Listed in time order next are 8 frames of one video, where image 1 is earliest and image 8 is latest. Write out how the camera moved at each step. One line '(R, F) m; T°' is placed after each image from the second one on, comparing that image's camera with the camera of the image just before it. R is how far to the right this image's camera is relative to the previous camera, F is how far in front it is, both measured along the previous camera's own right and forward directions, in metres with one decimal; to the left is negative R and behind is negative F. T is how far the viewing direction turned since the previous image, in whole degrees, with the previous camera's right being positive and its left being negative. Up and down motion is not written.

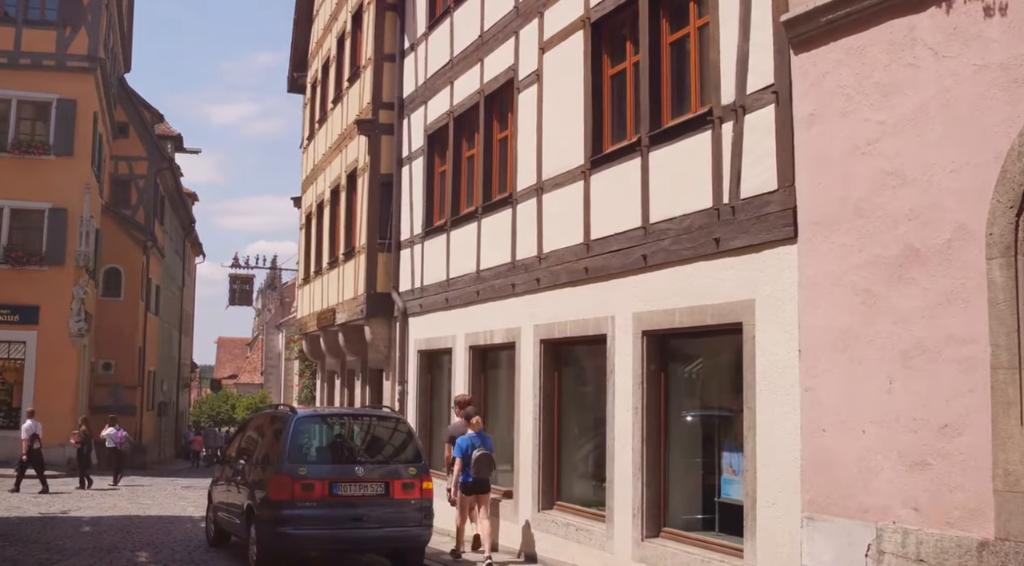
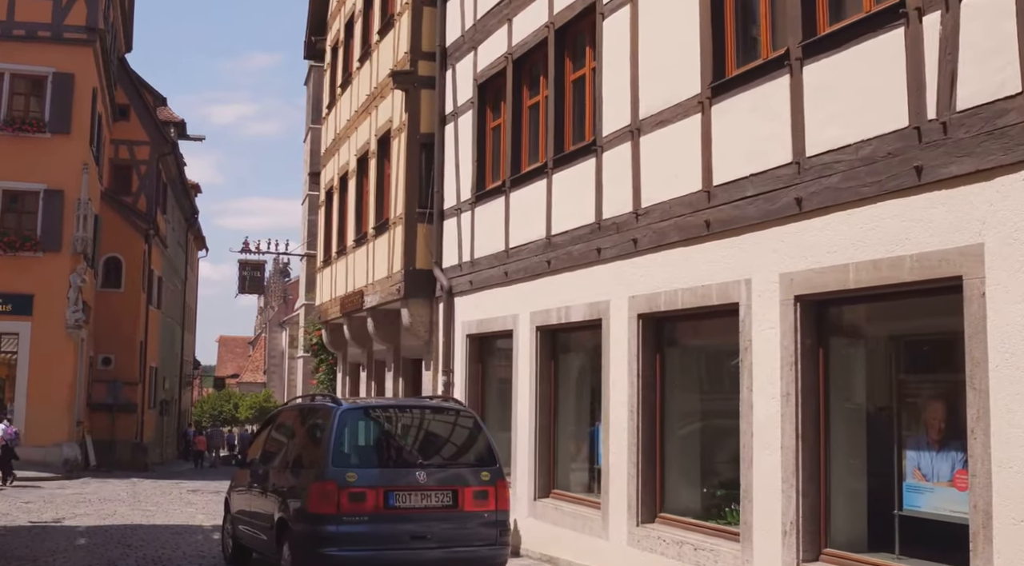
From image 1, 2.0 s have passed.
(-0.8, +2.3) m; 0°
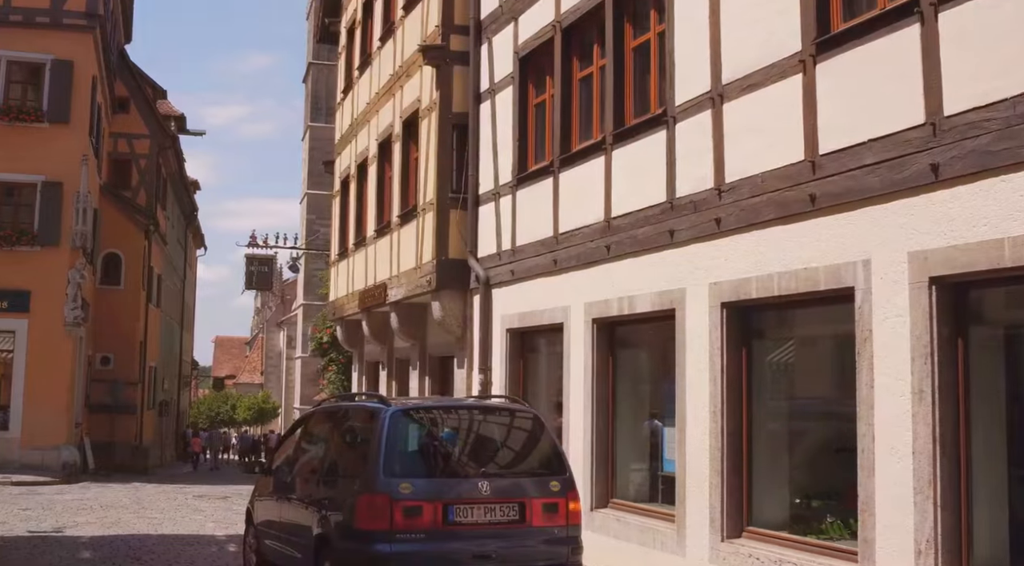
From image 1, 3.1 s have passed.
(-0.6, +1.1) m; 0°
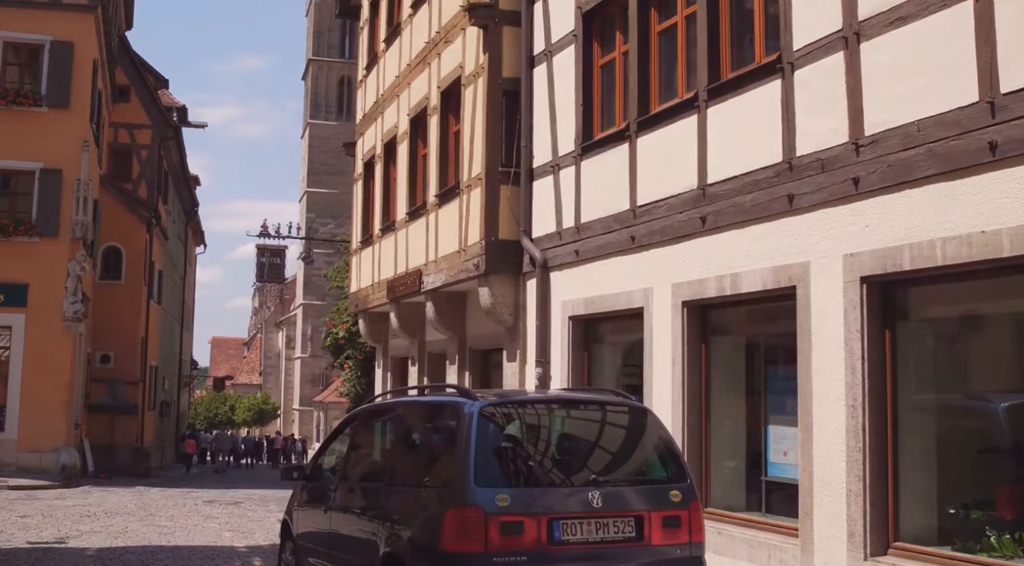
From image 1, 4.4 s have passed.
(-0.7, +1.4) m; 0°
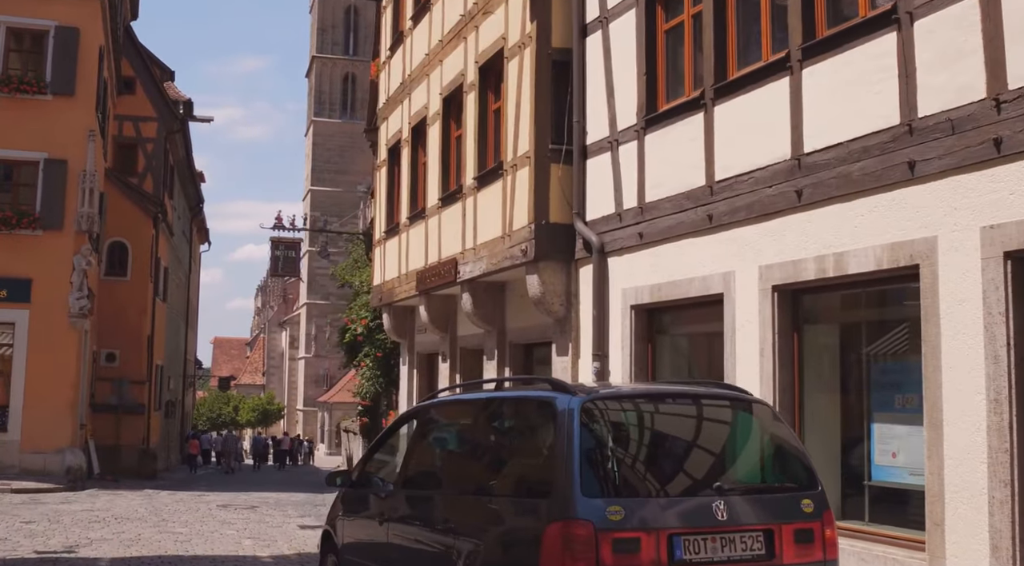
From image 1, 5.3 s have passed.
(-0.6, +1.0) m; 0°
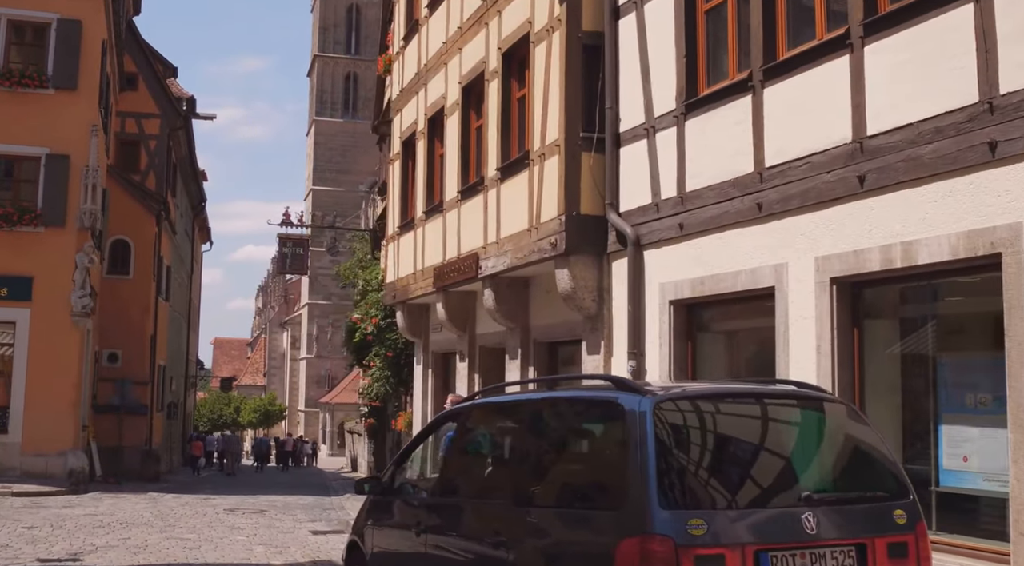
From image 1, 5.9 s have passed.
(-0.3, +0.6) m; 0°
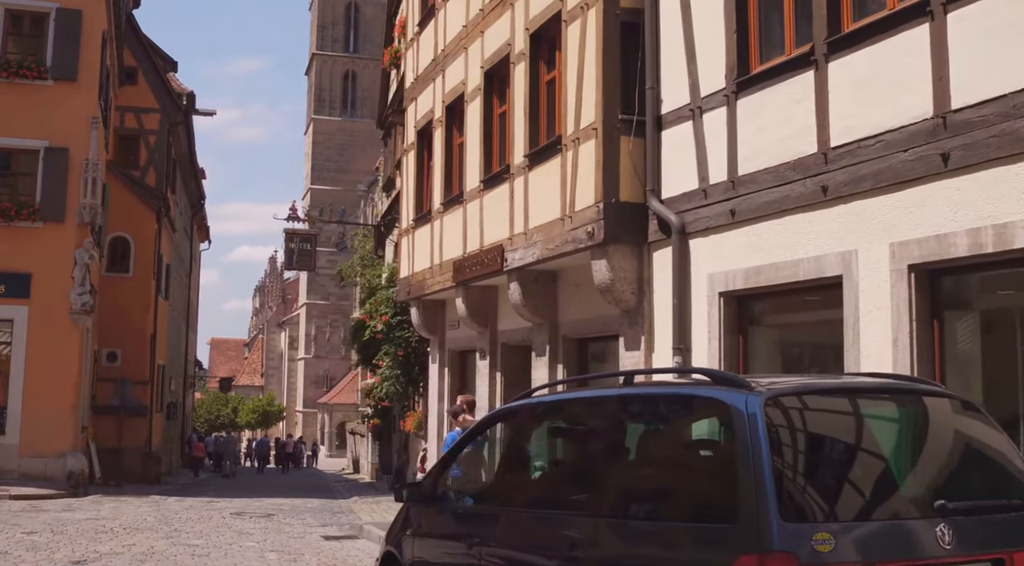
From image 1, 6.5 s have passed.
(-0.4, +0.6) m; 0°
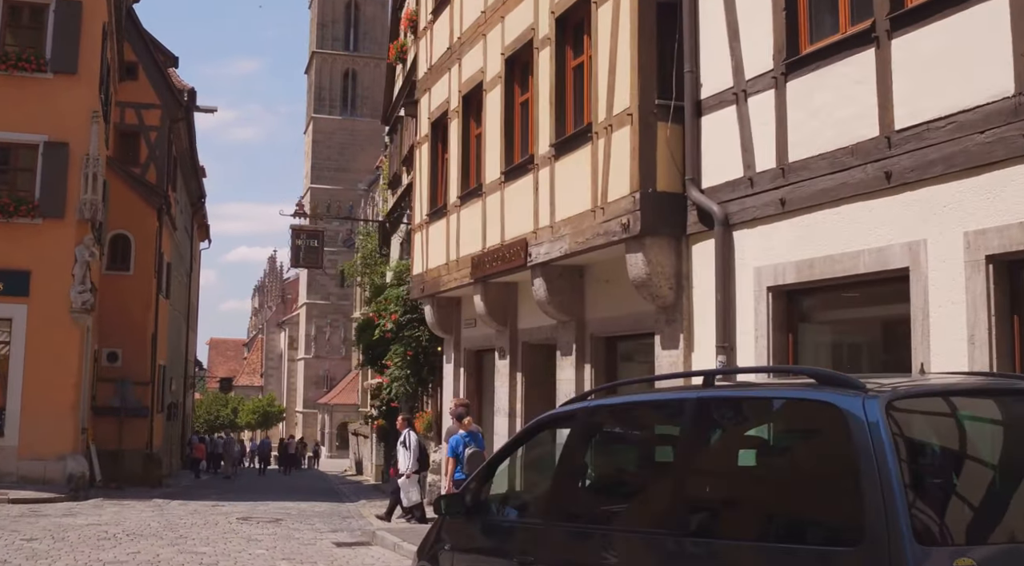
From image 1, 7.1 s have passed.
(-0.3, +0.6) m; 0°
